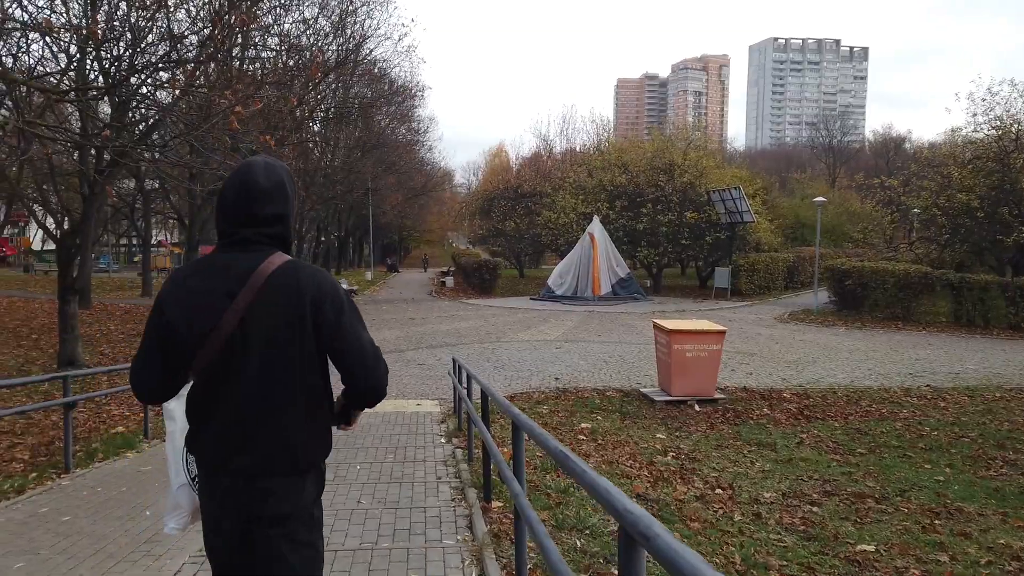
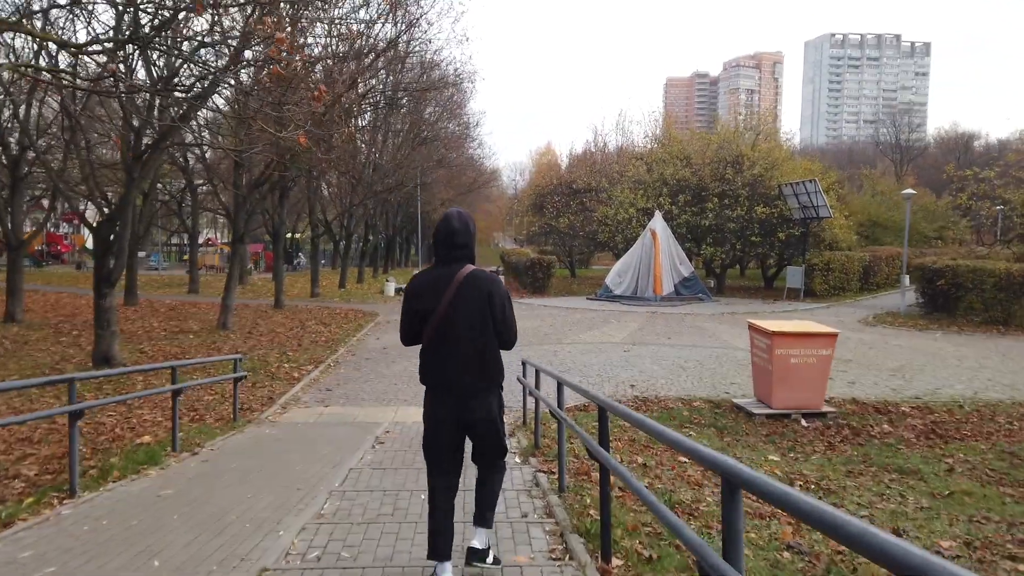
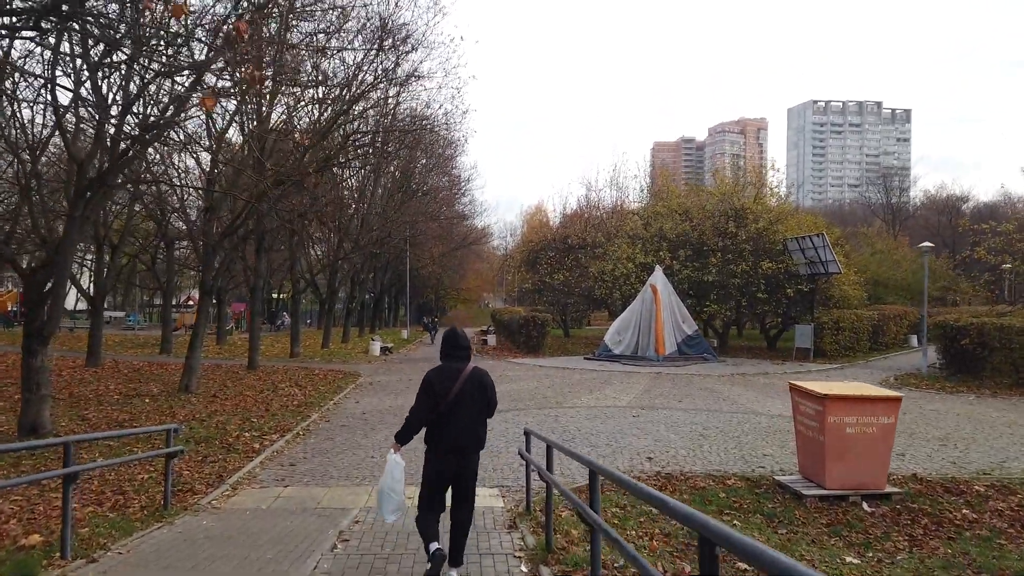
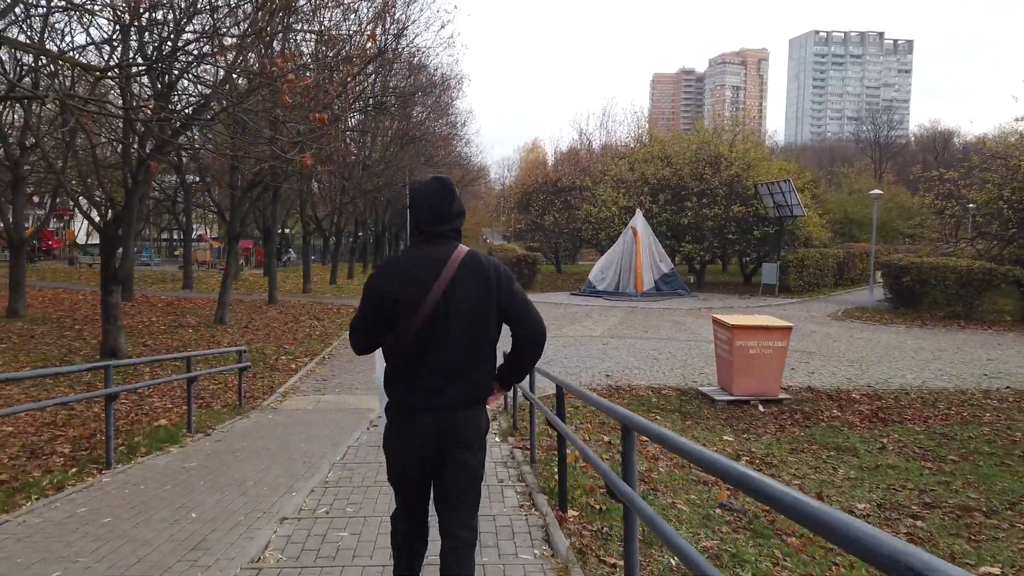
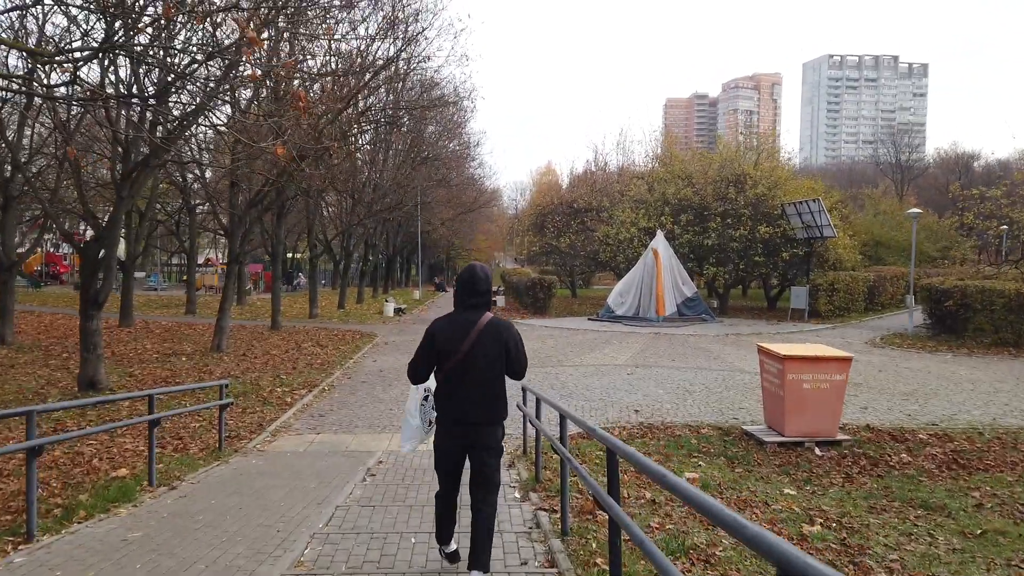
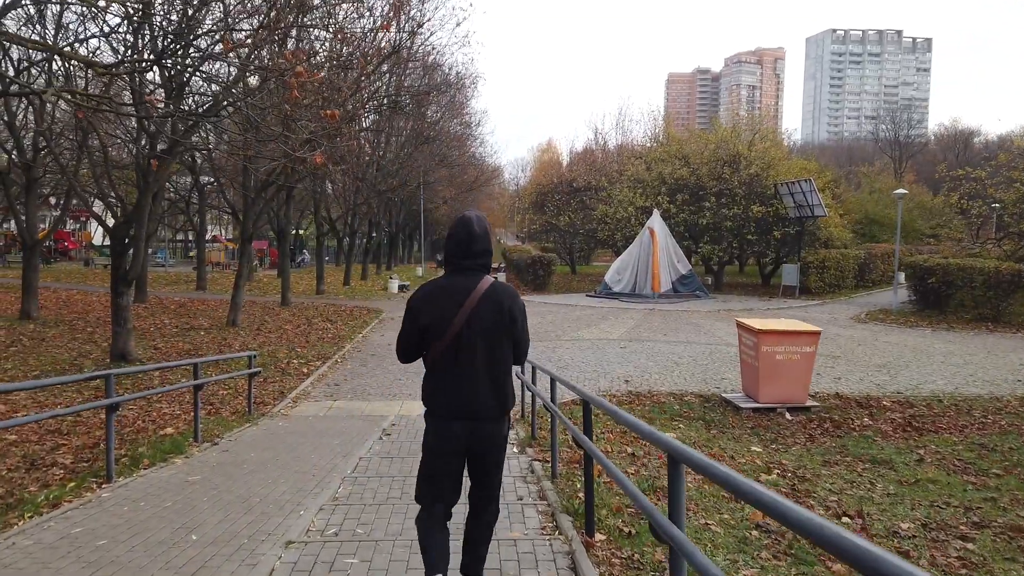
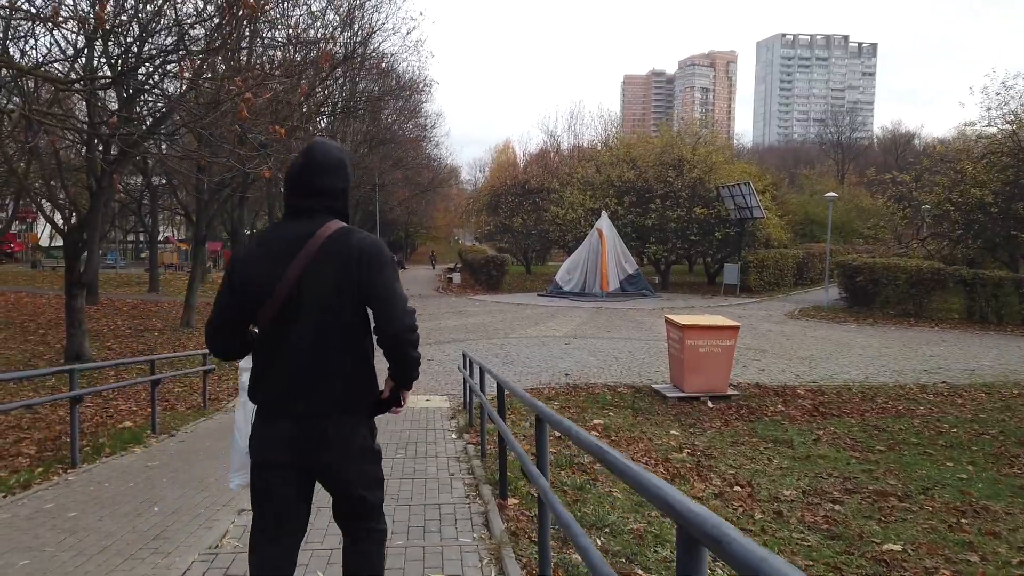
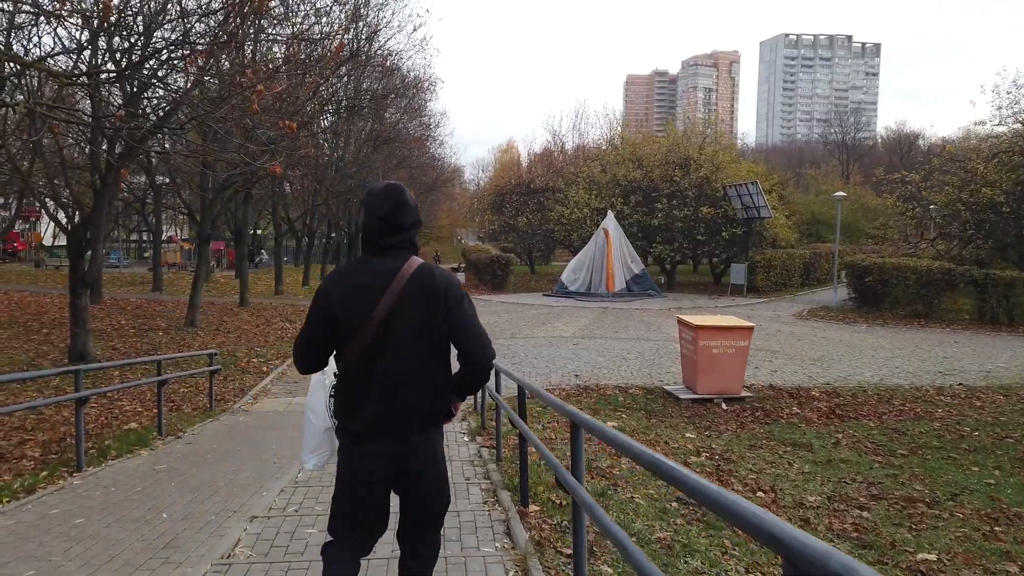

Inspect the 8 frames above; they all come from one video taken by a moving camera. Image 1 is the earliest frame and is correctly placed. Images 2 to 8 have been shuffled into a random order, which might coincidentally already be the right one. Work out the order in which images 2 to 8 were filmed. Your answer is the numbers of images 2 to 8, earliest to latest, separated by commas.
7, 8, 4, 6, 2, 5, 3
